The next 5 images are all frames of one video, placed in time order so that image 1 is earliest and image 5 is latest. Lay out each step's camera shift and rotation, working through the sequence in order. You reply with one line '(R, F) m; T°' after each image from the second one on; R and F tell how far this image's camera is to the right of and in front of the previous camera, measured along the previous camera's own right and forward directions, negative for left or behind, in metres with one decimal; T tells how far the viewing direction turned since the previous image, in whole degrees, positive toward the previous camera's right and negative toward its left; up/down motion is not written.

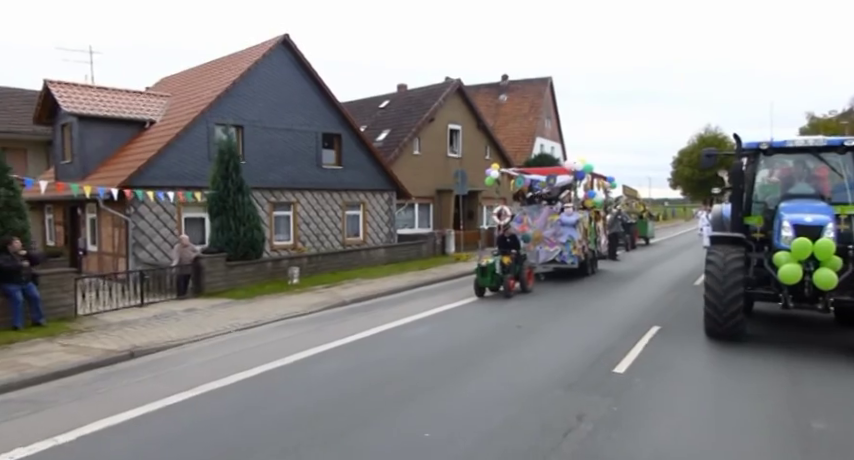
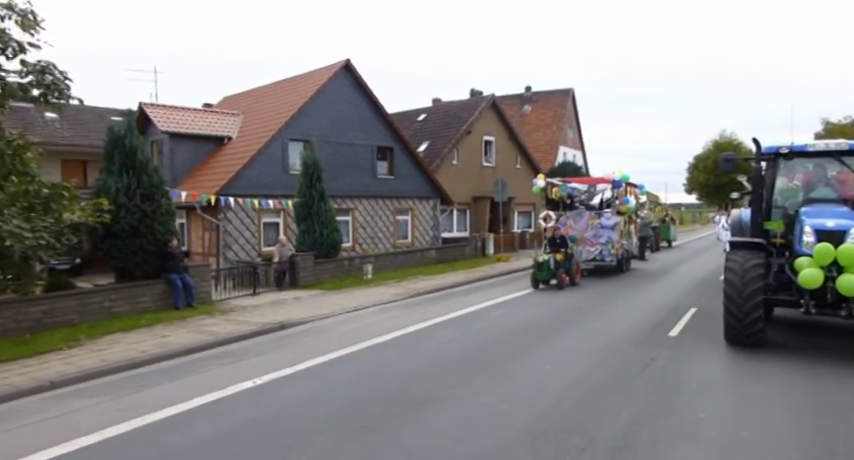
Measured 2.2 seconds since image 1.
(-1.3, -2.5) m; -1°
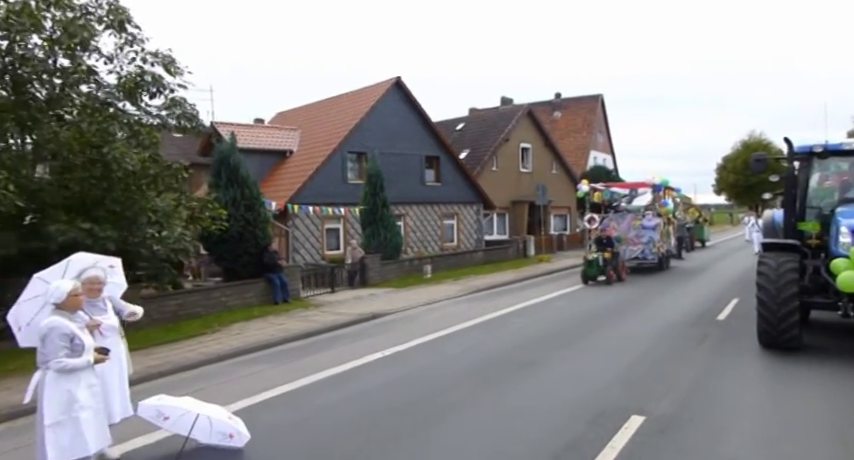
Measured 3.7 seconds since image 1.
(-1.0, -1.7) m; -2°
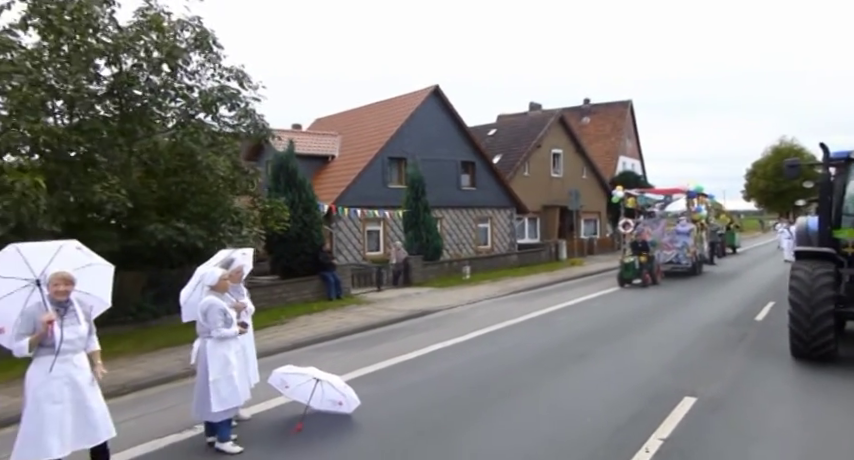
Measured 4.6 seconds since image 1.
(-0.6, -0.8) m; -2°
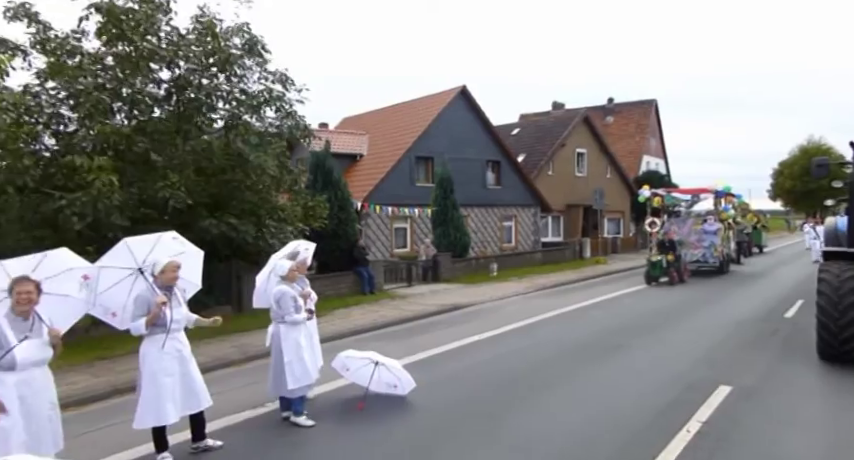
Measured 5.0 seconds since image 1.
(-0.3, -0.4) m; -2°
